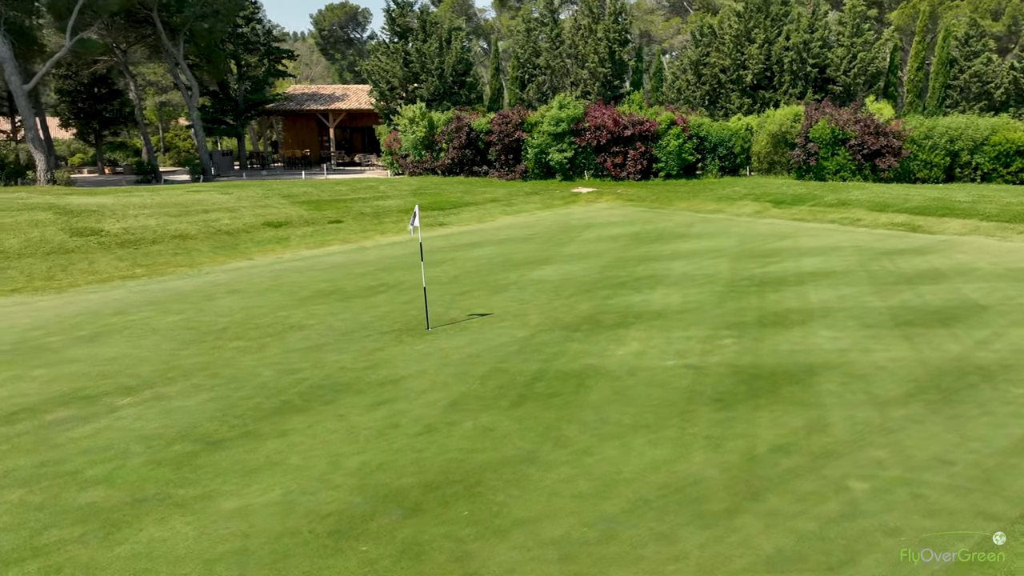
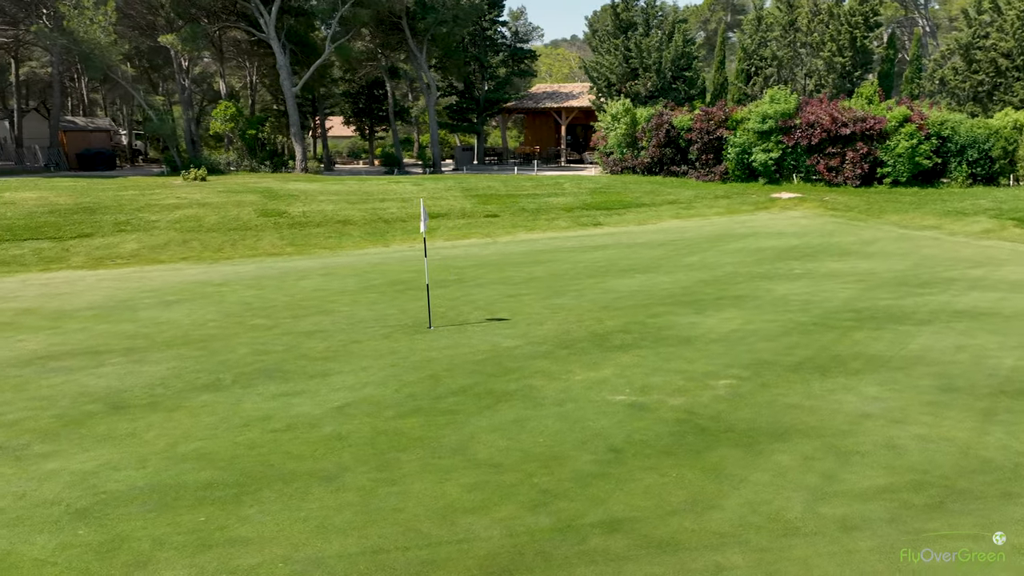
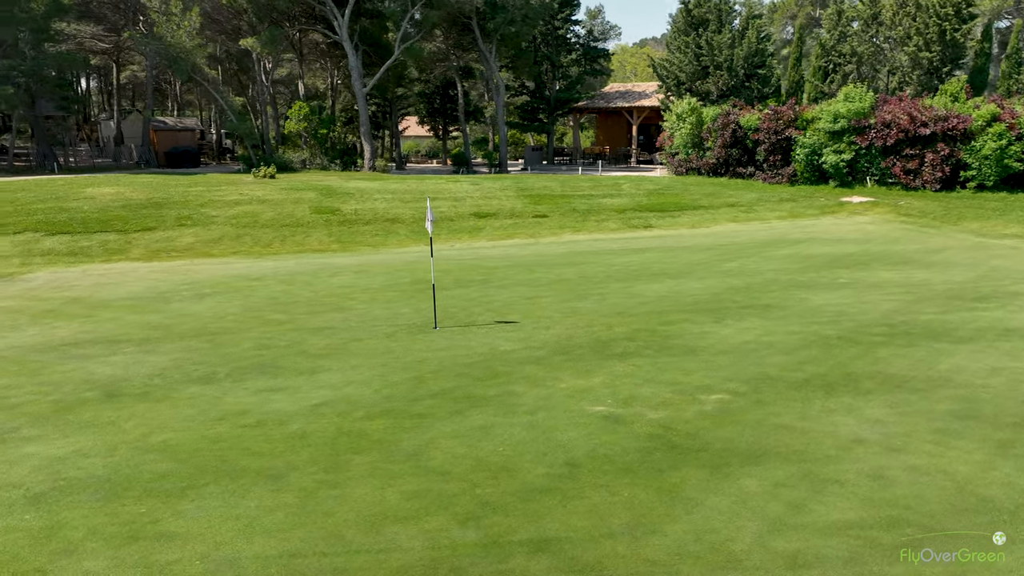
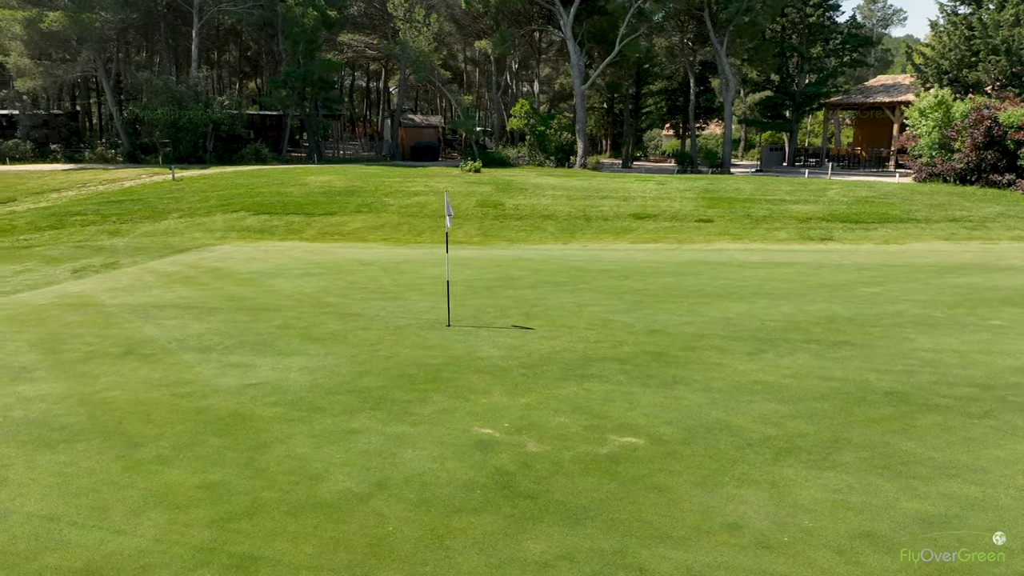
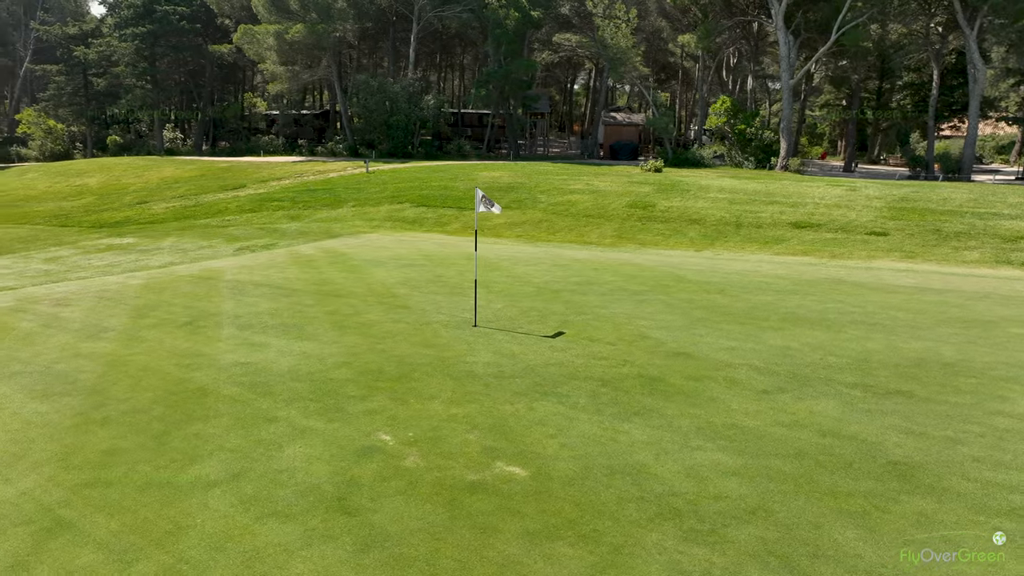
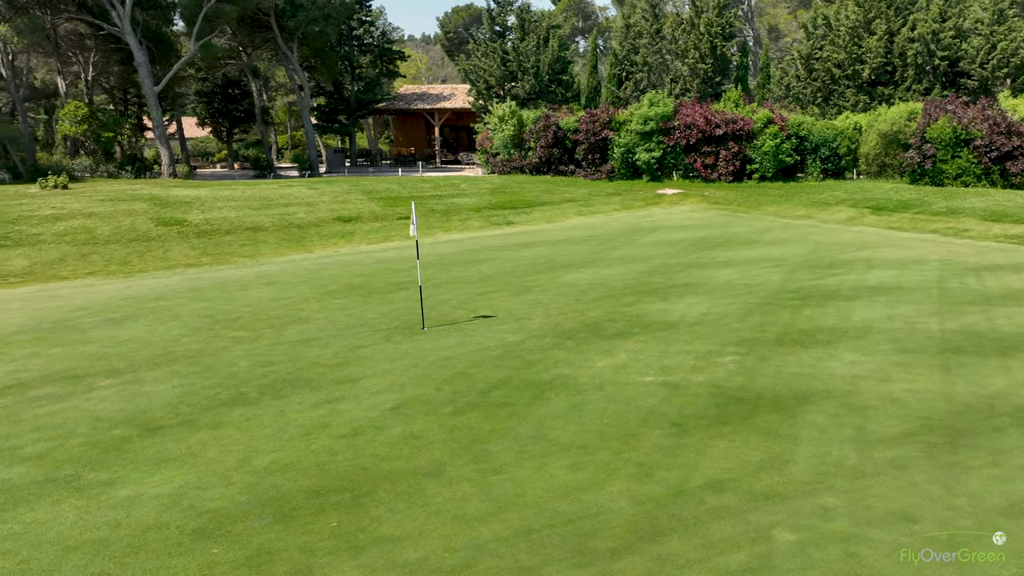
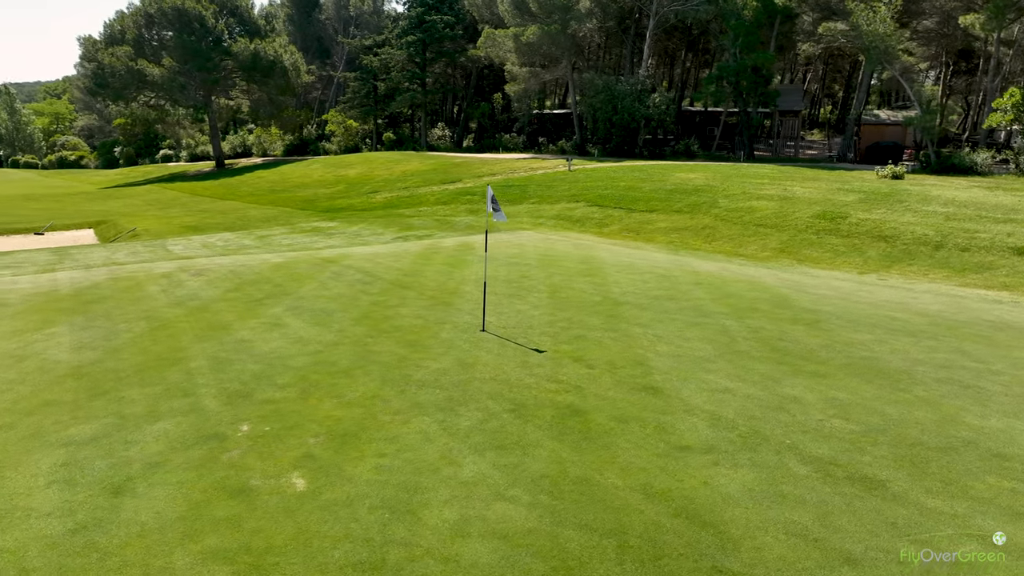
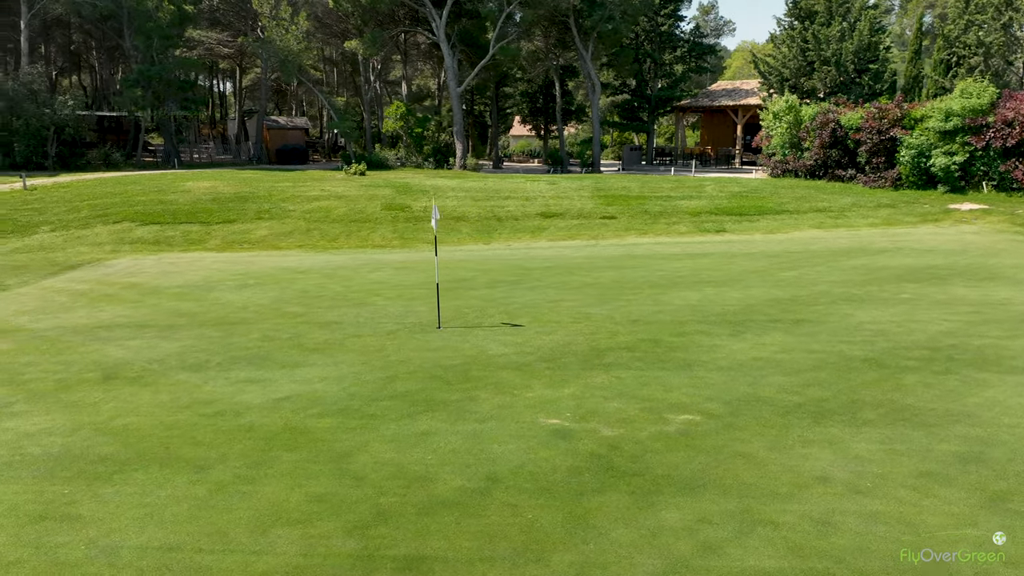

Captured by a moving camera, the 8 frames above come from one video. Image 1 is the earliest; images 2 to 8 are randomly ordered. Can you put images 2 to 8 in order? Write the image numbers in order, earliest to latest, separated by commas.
6, 2, 3, 8, 4, 5, 7
